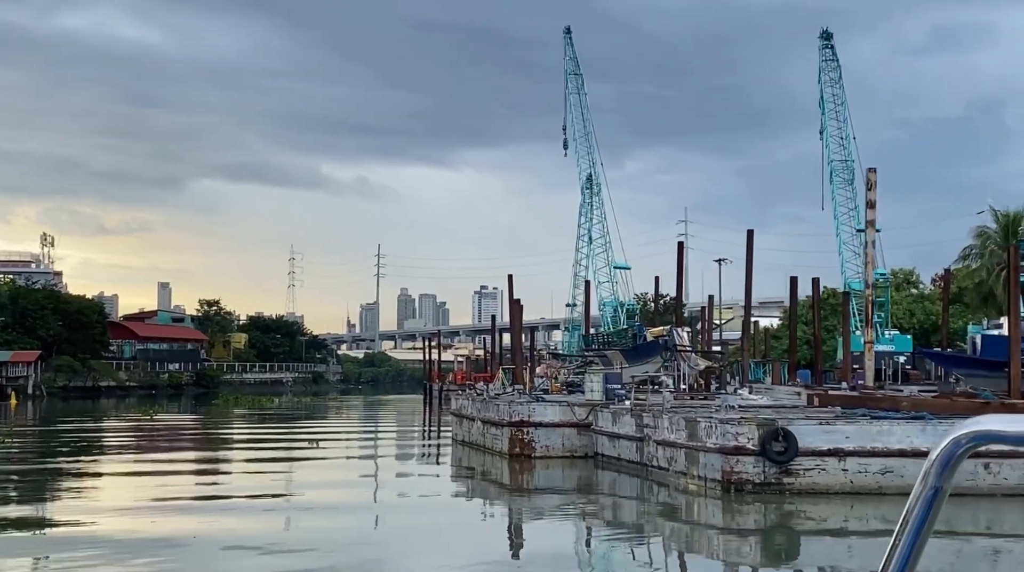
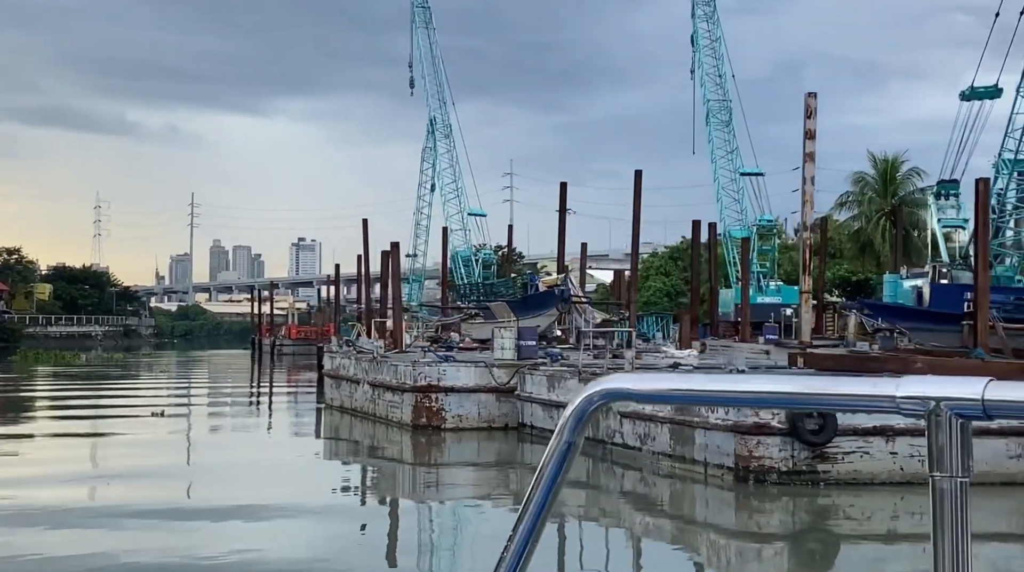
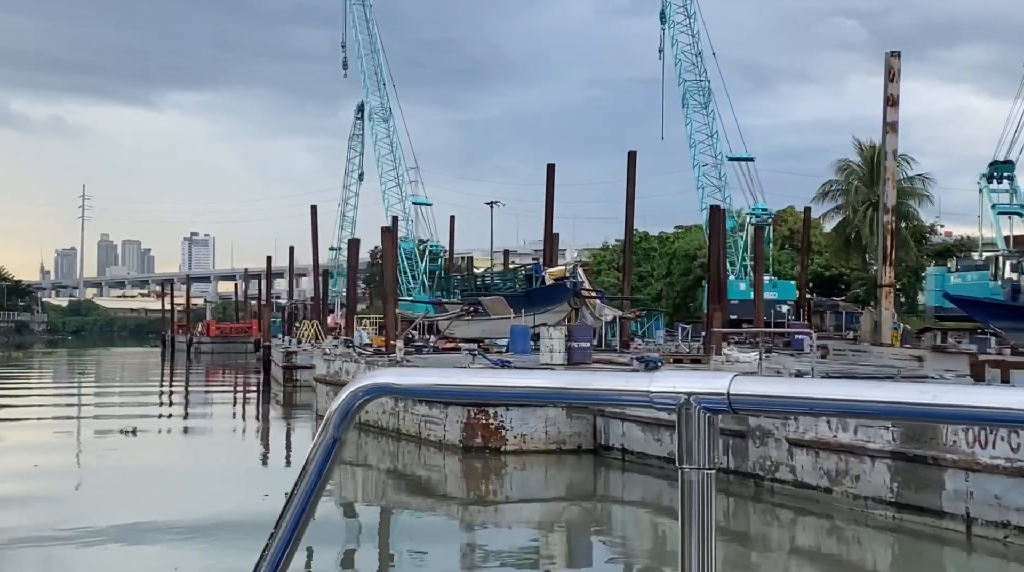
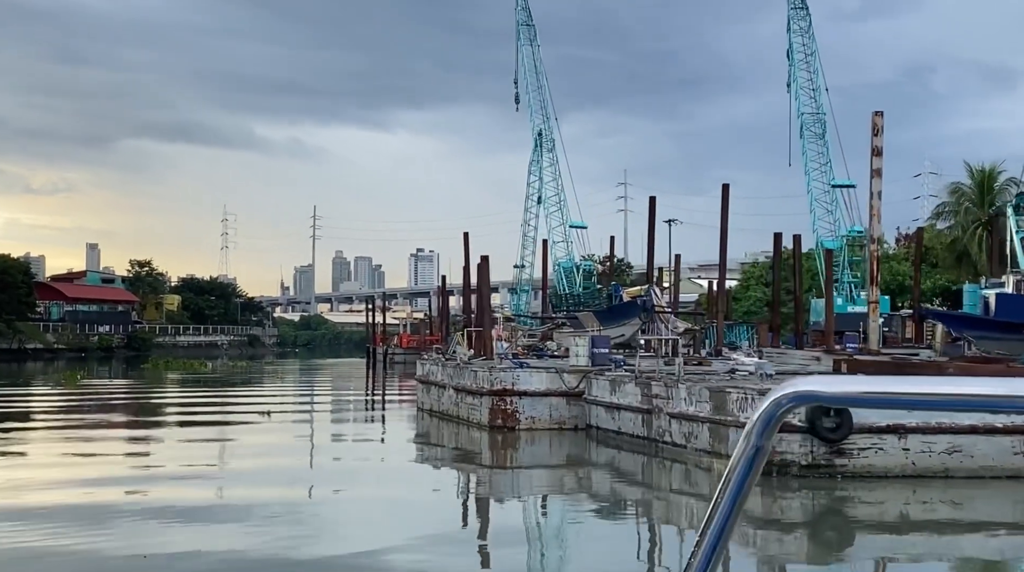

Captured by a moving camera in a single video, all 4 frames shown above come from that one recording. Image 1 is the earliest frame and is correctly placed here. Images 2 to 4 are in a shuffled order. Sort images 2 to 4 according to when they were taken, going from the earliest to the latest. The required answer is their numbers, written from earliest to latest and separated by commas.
4, 2, 3
